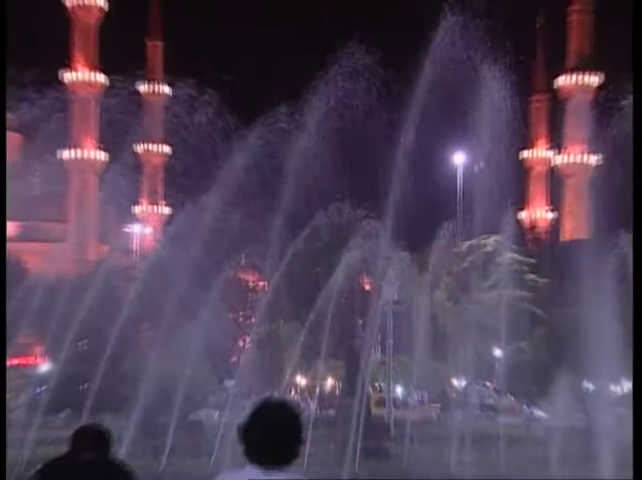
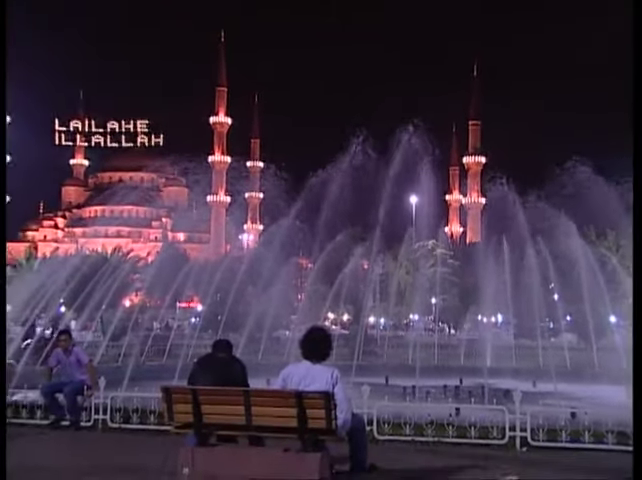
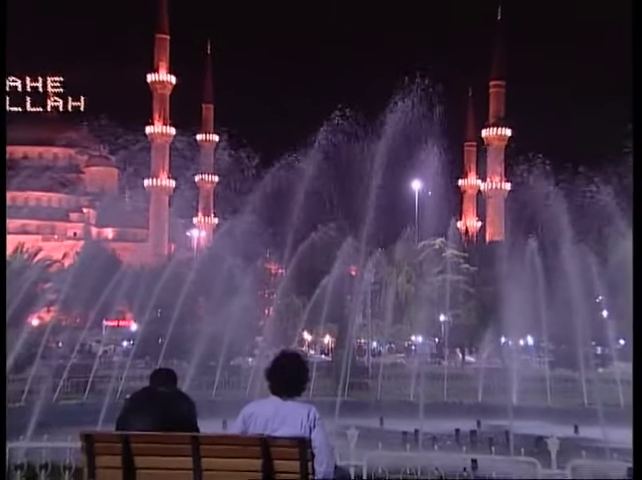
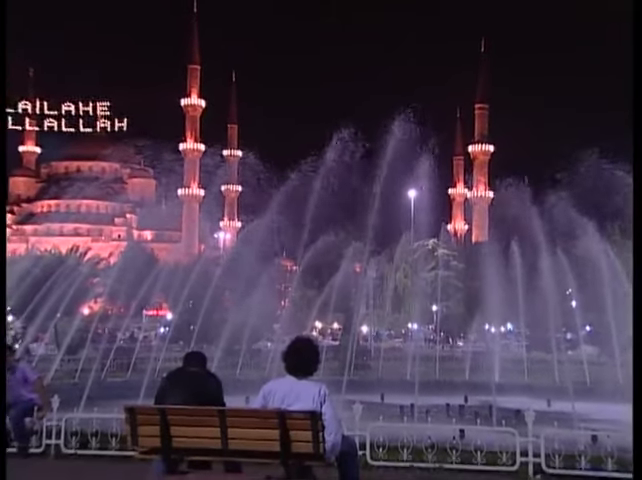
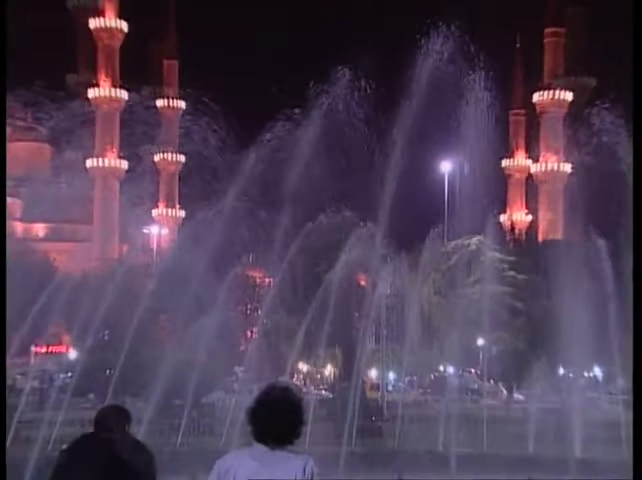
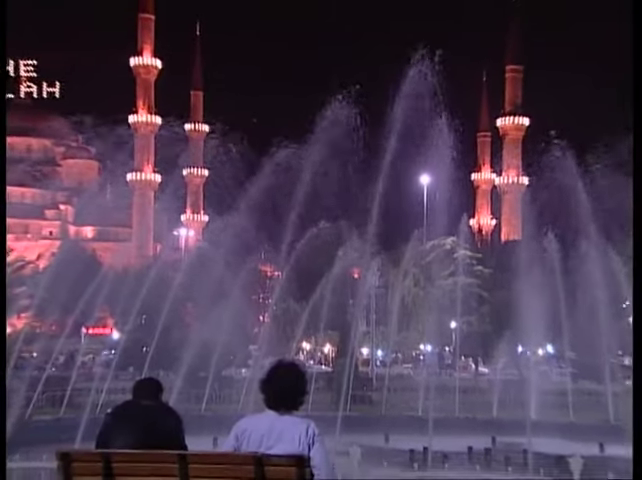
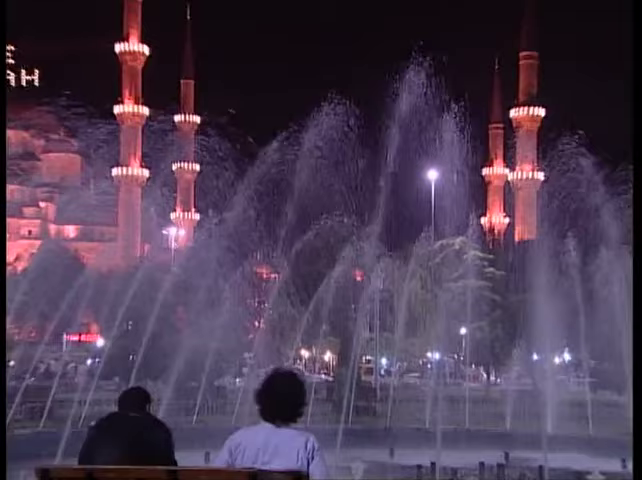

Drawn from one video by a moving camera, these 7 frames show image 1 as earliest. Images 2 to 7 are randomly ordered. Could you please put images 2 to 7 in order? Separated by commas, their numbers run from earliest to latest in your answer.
5, 7, 6, 3, 4, 2
